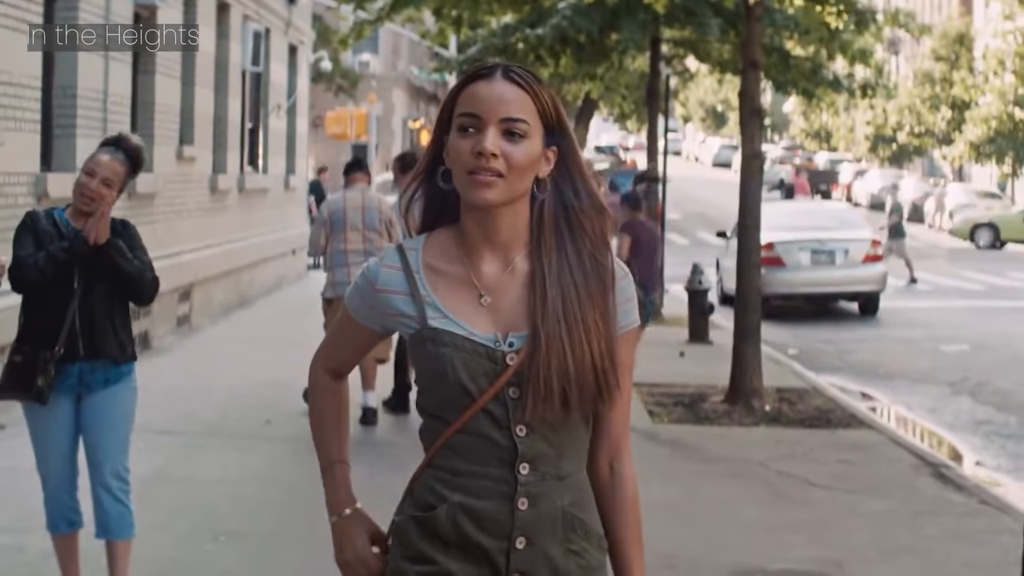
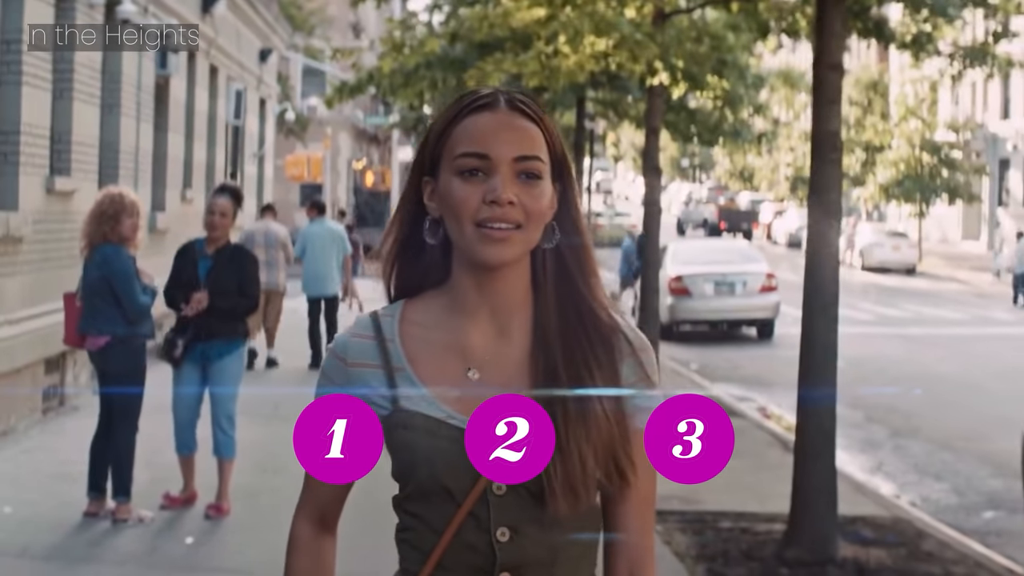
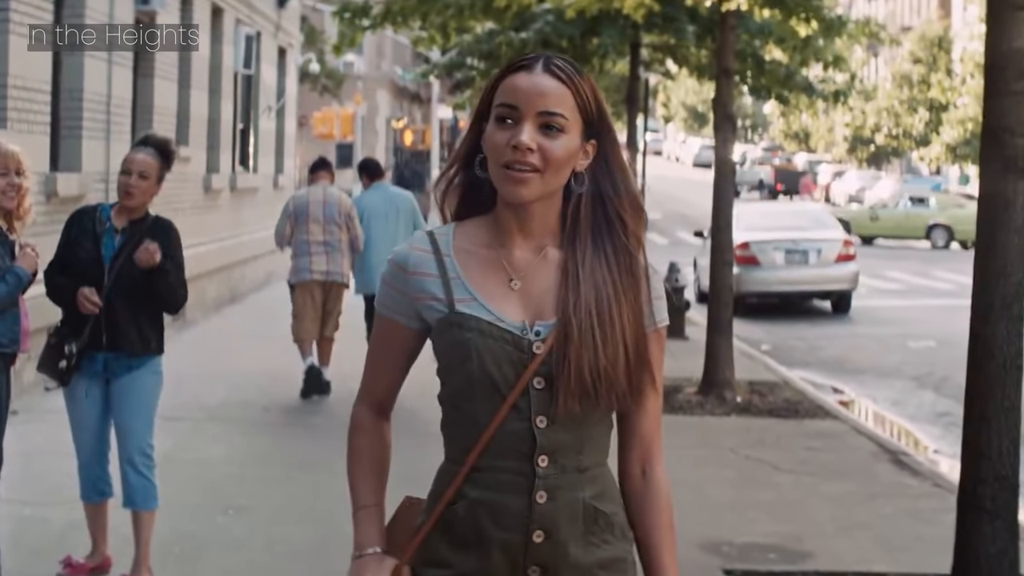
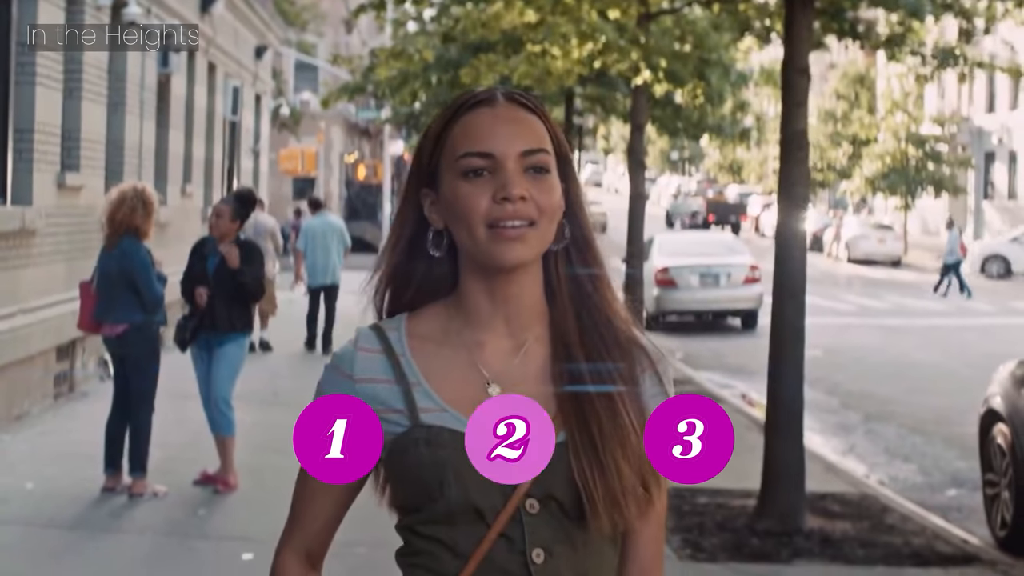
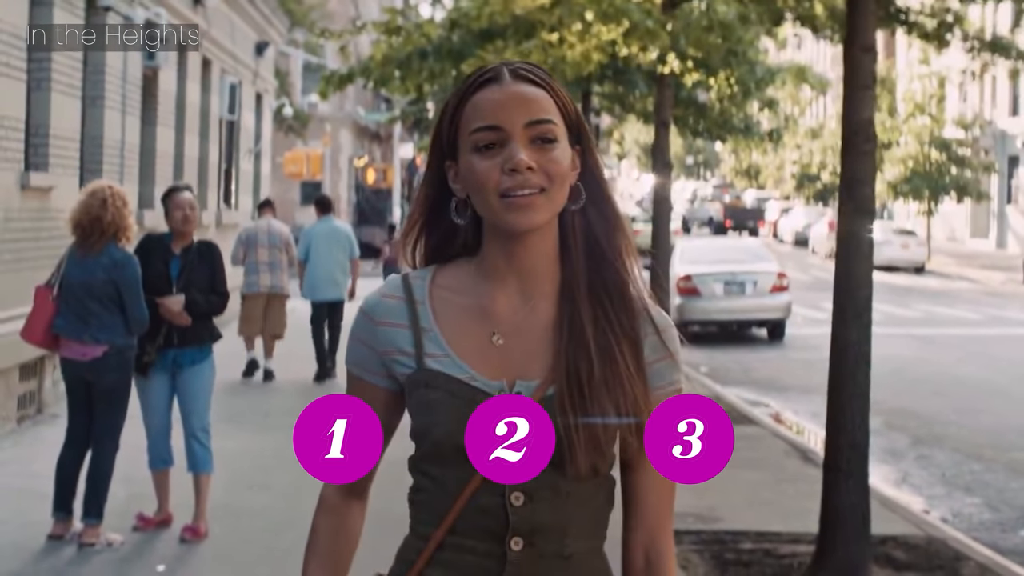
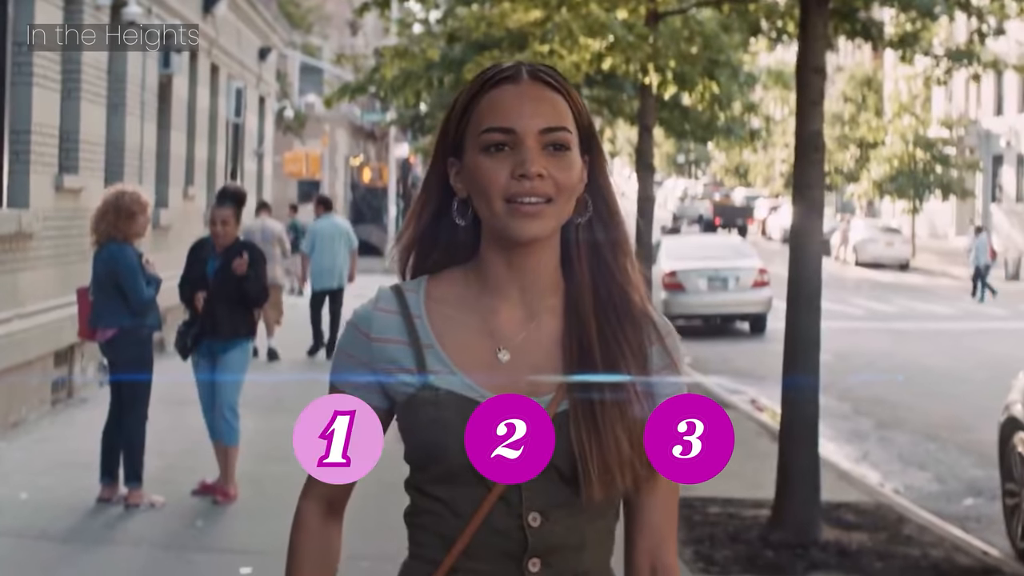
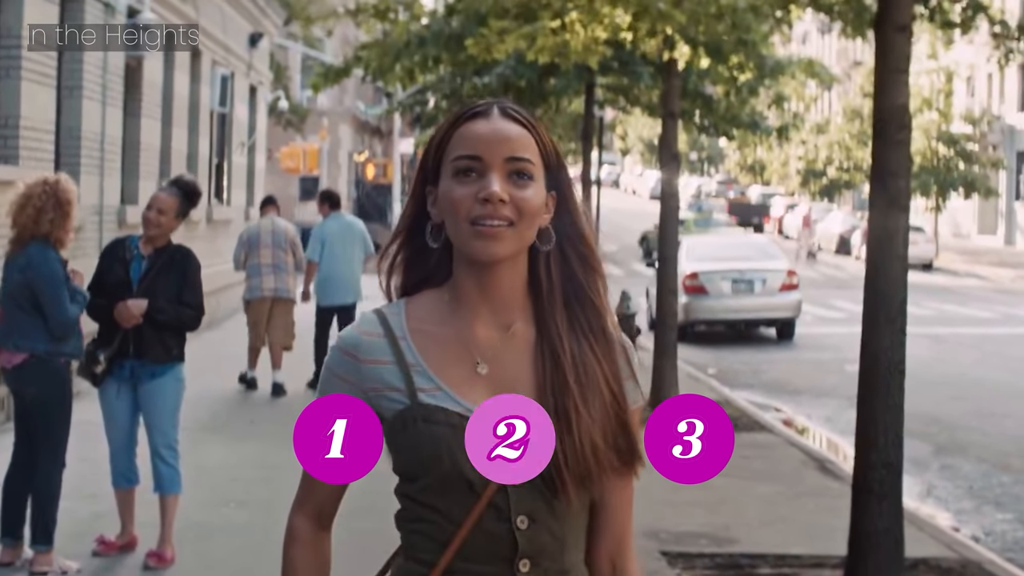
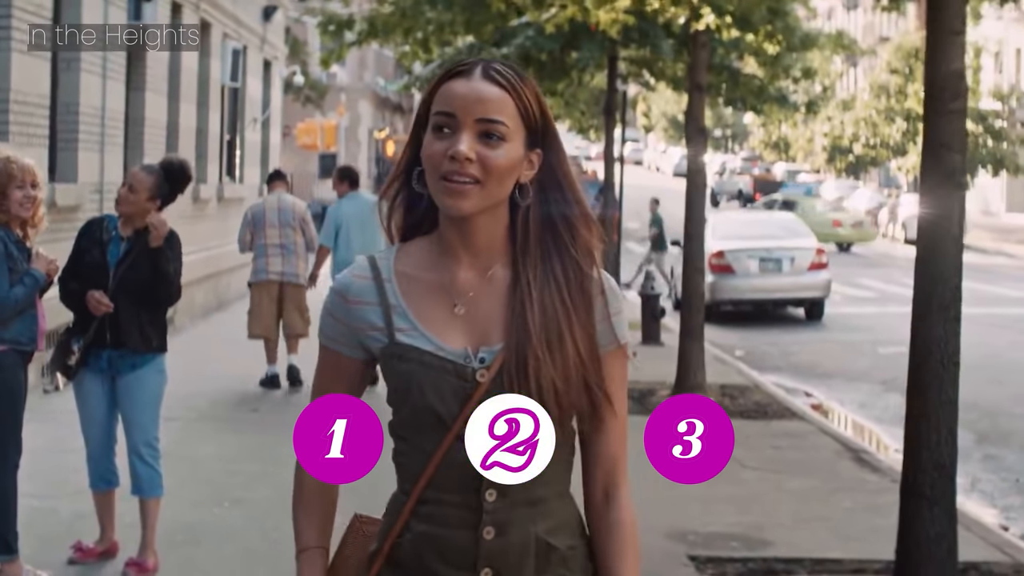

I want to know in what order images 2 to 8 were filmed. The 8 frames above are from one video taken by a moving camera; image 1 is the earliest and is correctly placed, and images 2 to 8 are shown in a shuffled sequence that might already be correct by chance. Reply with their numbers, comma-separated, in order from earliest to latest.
3, 8, 7, 5, 2, 6, 4
